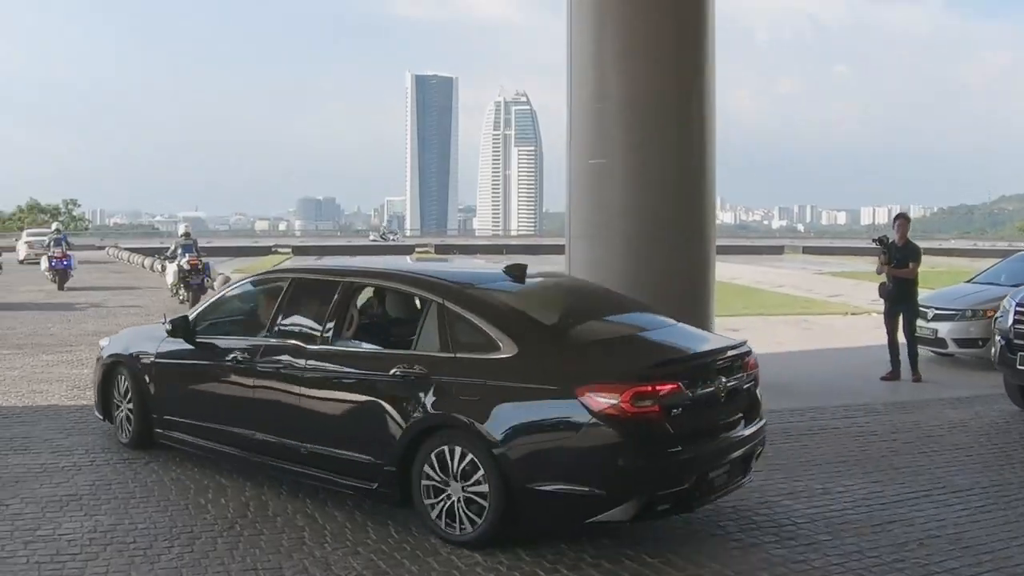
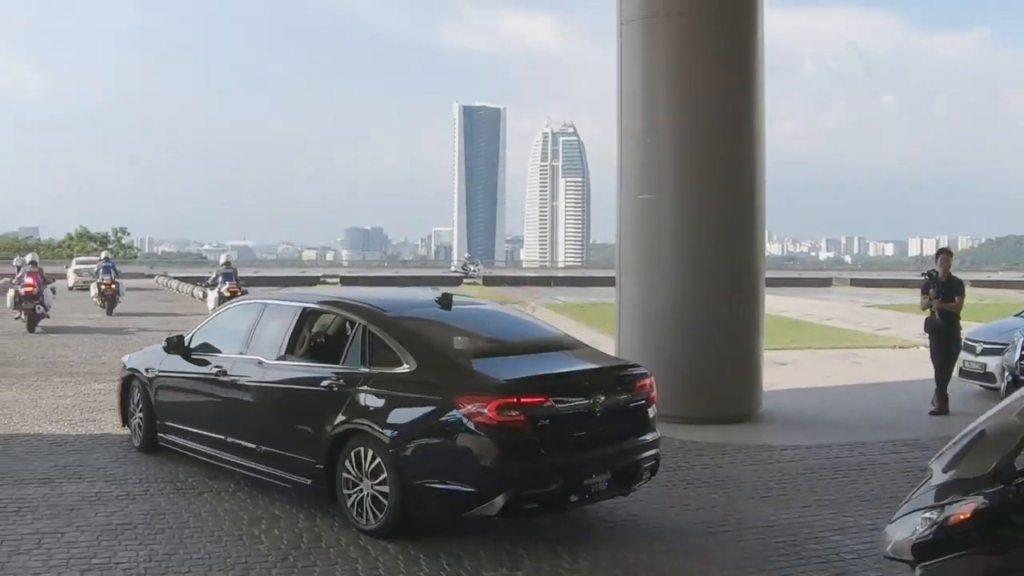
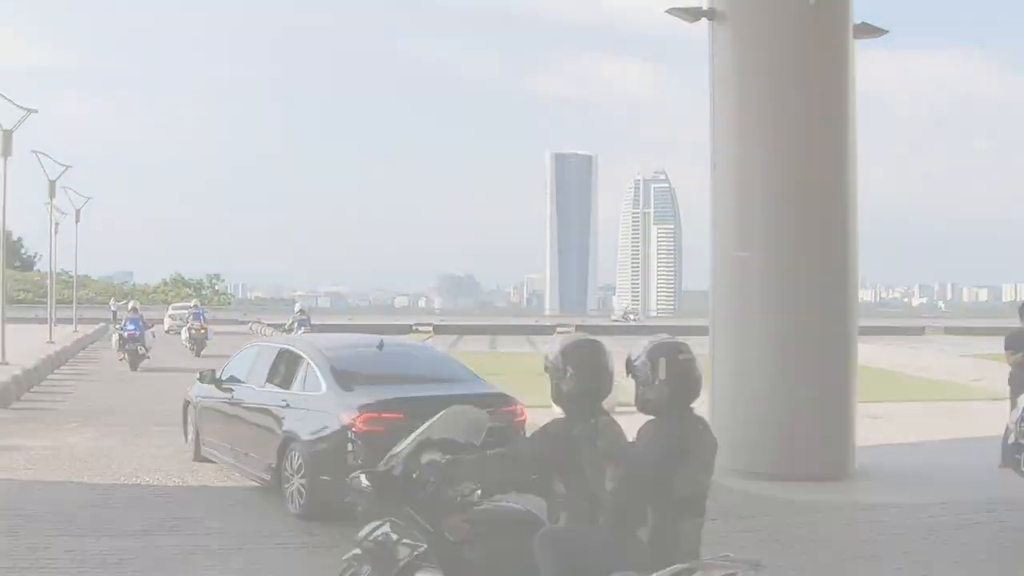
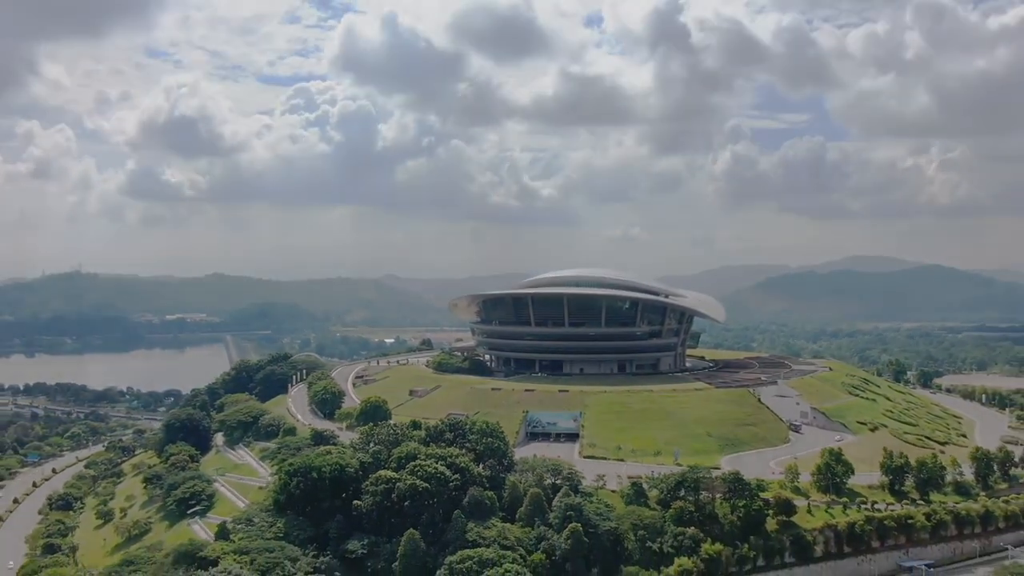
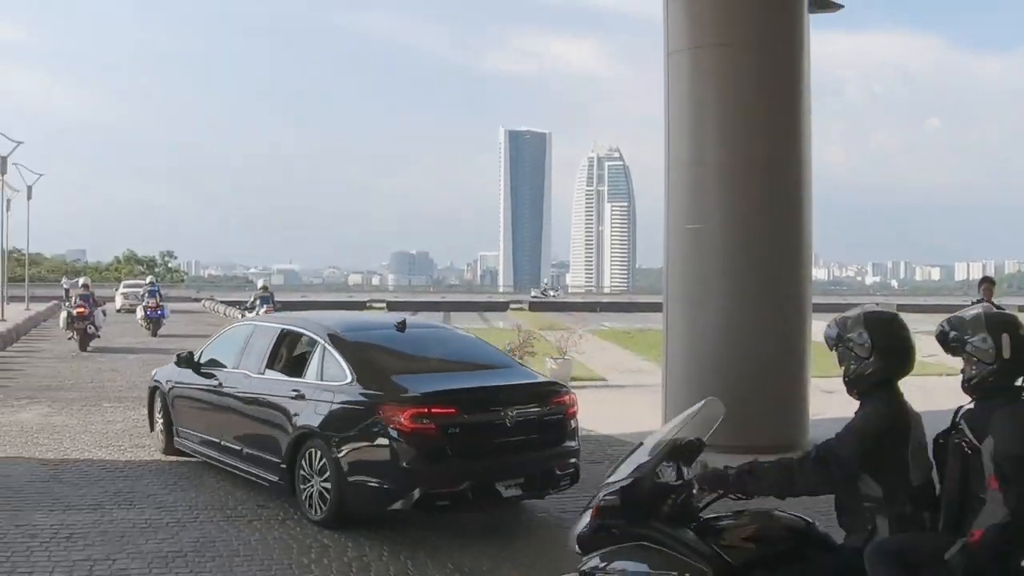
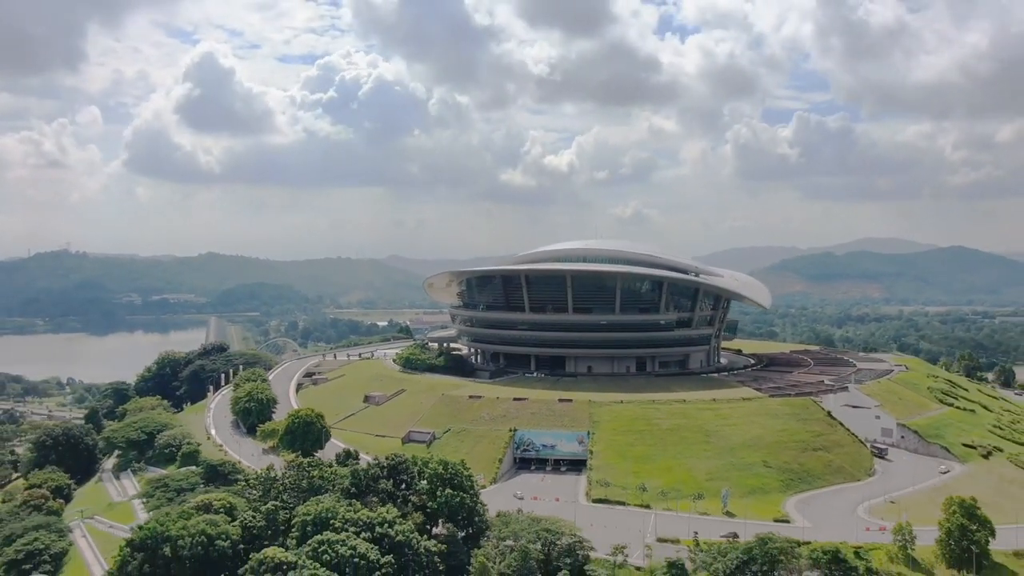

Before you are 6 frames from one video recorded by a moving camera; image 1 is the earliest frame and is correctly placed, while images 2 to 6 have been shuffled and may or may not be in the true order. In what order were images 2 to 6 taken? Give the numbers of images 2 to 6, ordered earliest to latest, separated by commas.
2, 5, 3, 6, 4
